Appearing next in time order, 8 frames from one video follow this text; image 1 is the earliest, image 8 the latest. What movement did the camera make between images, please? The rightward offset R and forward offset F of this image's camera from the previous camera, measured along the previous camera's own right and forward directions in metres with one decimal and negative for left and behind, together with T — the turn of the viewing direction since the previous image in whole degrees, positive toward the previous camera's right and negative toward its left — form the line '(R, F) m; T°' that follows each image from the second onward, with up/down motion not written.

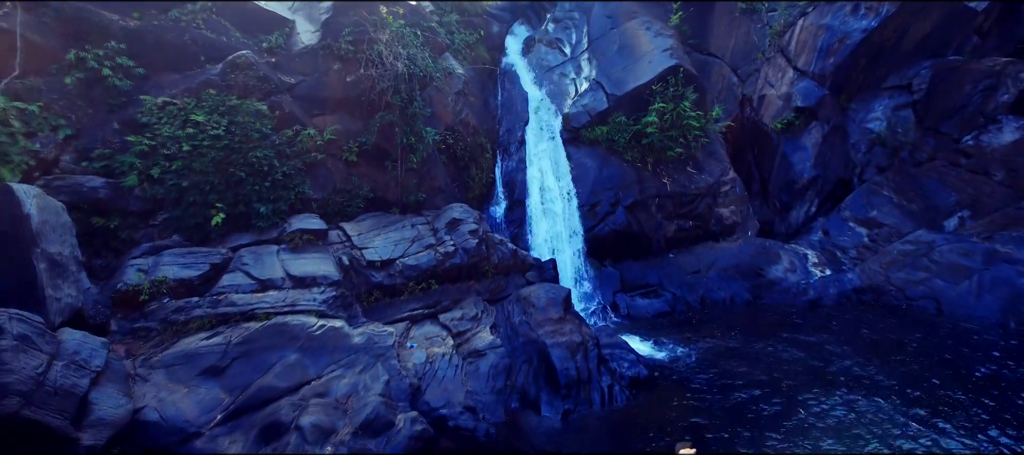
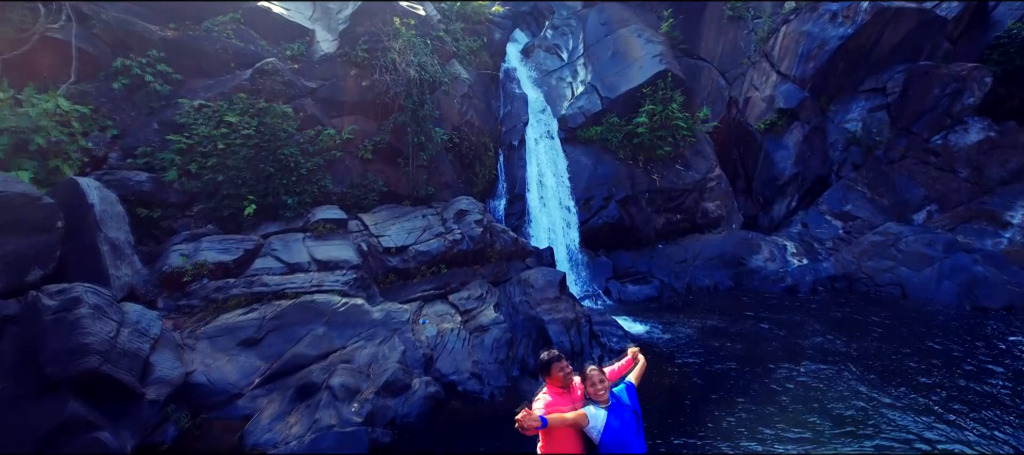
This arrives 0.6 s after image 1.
(0.0, -1.0) m; 0°
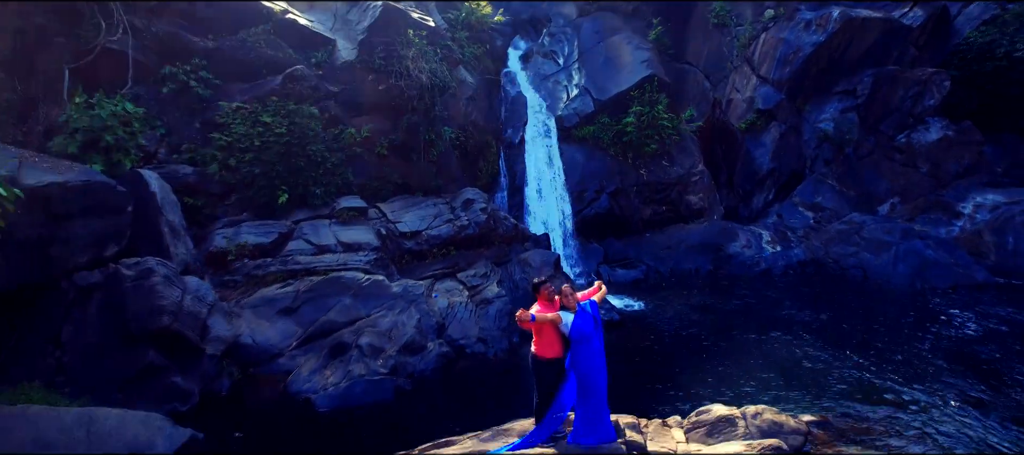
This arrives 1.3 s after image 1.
(0.0, -1.3) m; 0°
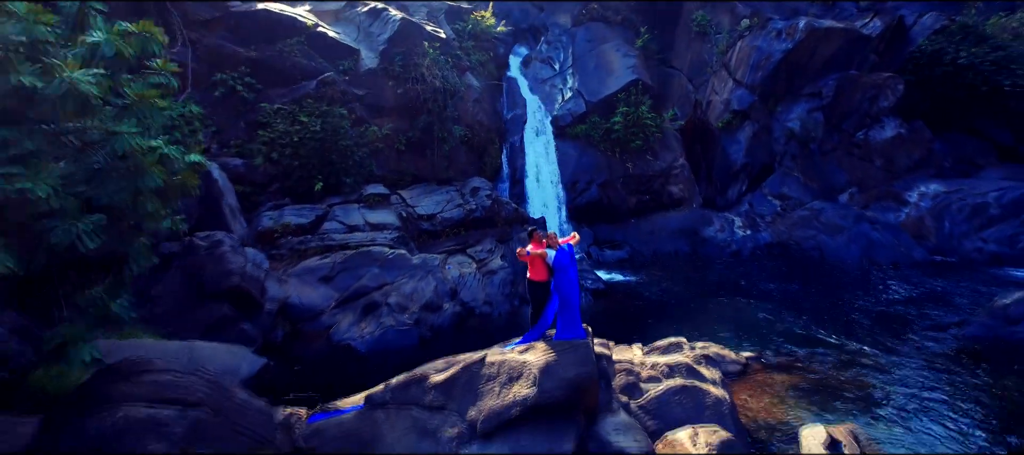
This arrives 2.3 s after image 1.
(0.0, -1.9) m; 0°
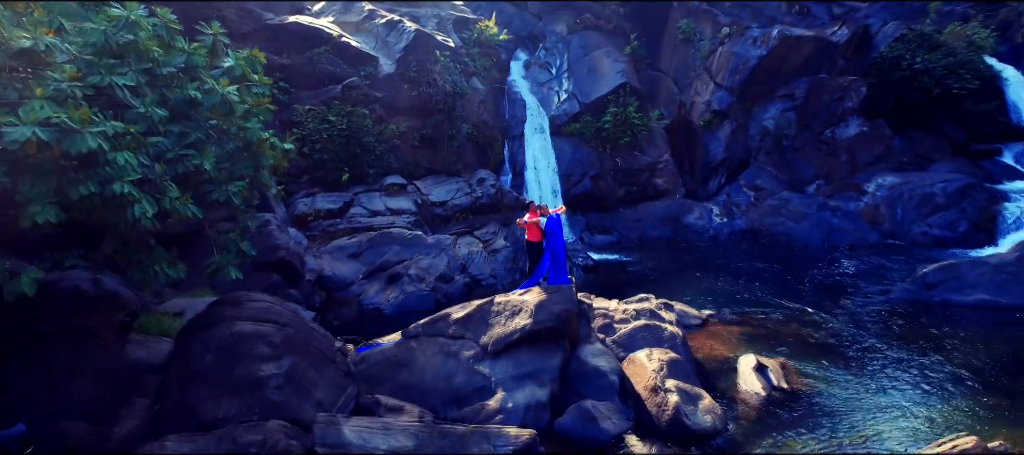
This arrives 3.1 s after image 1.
(0.0, -1.9) m; 0°
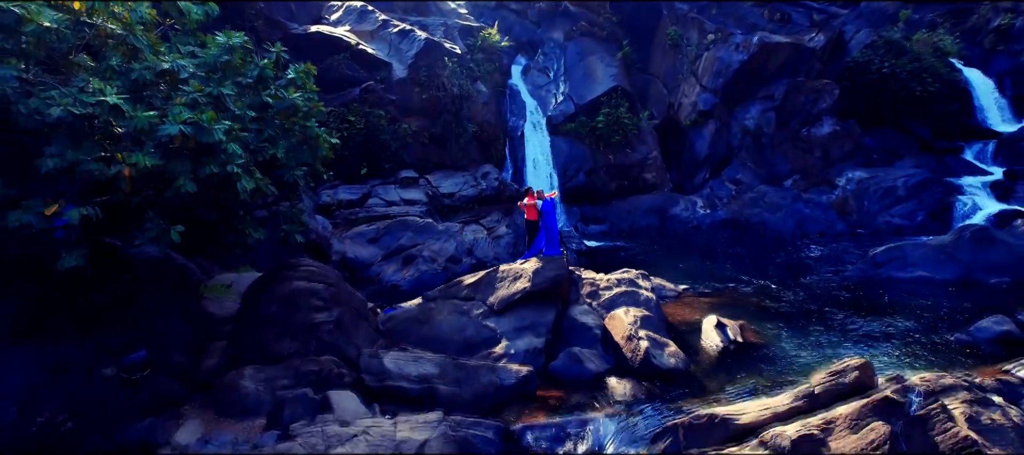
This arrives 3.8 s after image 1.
(0.0, -1.6) m; 0°
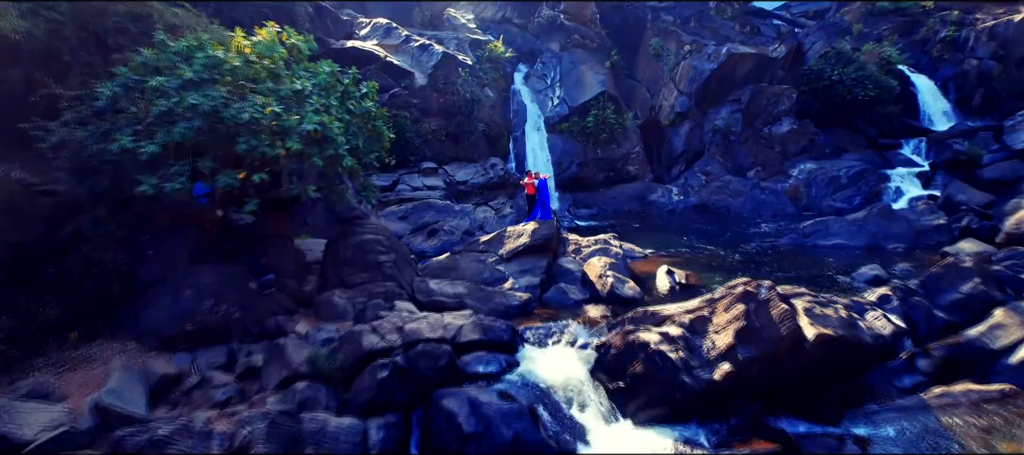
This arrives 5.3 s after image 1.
(0.0, -3.4) m; 0°
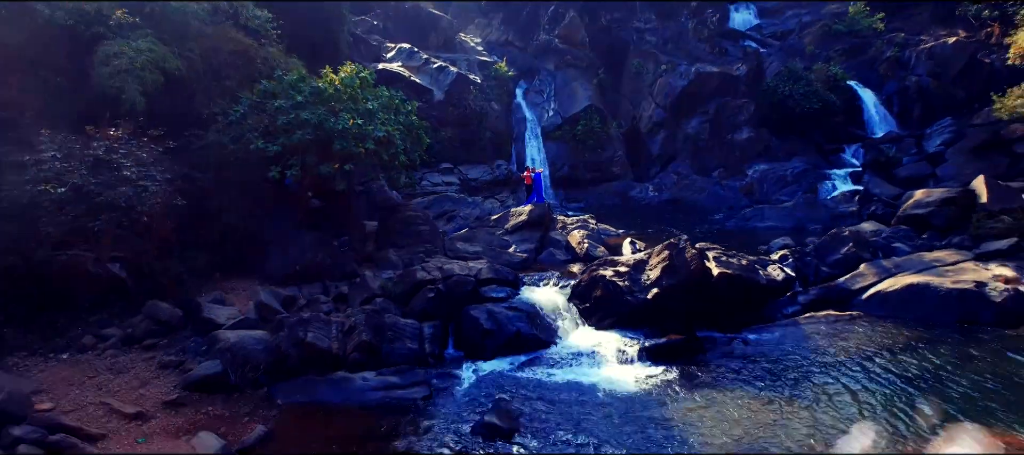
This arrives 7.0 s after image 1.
(0.0, -4.3) m; 0°
